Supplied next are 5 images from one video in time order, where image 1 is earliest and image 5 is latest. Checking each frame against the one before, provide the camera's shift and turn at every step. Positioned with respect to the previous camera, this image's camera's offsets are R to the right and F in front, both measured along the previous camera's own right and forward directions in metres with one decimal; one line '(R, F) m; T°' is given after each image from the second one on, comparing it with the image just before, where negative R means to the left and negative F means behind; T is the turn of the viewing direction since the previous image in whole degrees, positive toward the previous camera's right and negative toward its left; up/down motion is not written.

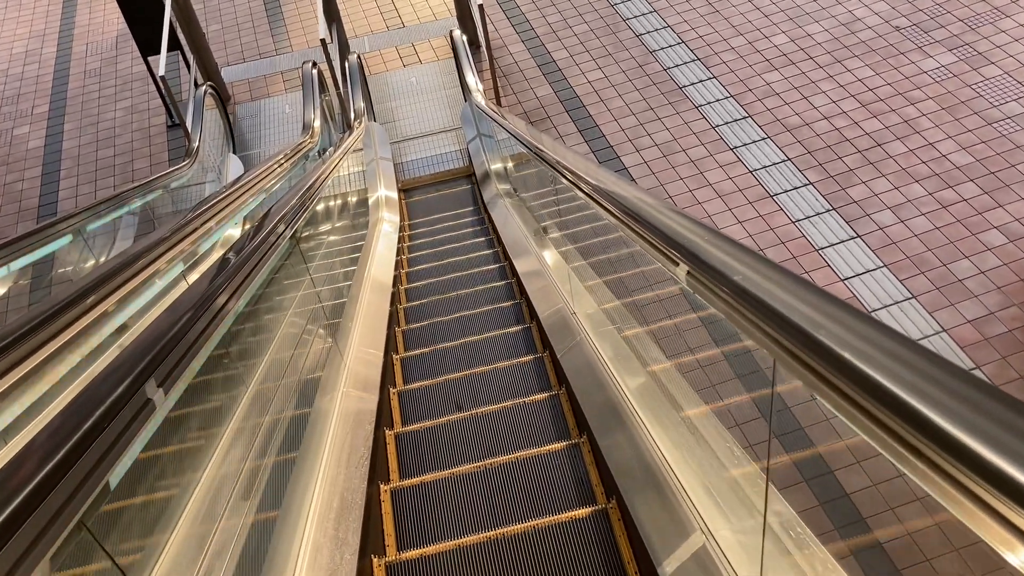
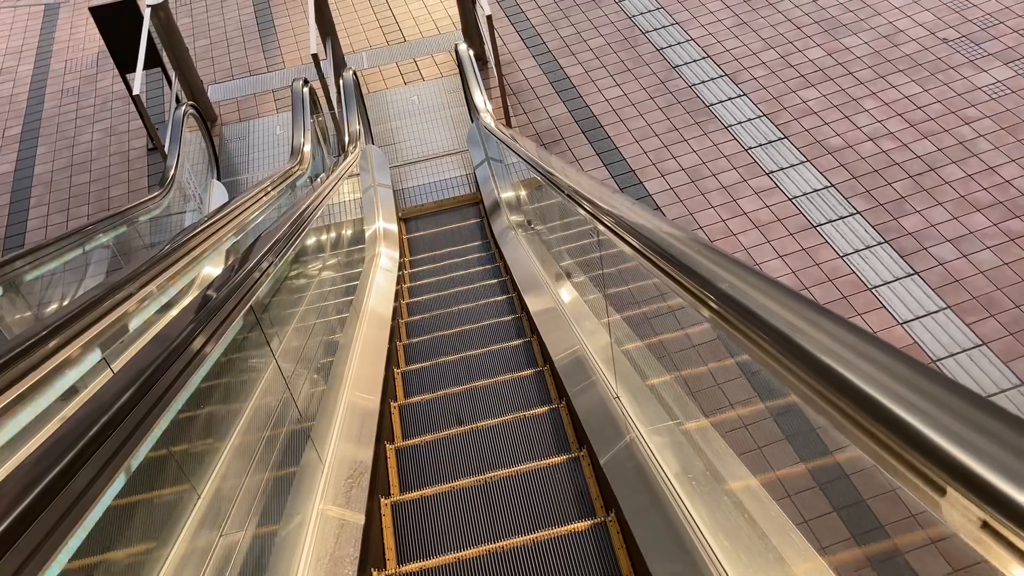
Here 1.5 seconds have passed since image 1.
(-0.1, +0.5) m; 0°
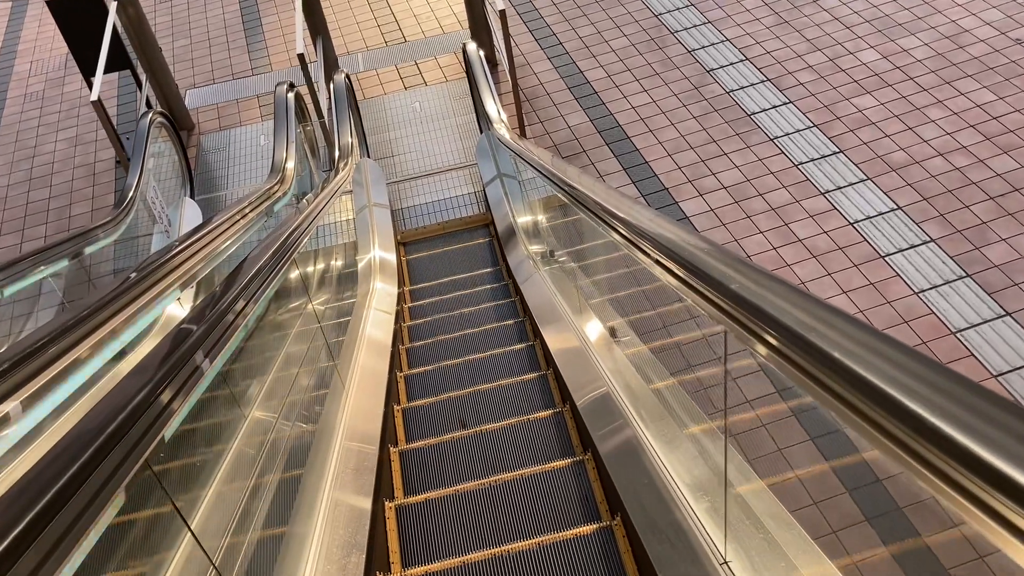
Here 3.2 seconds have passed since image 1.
(-0.1, +0.6) m; 0°
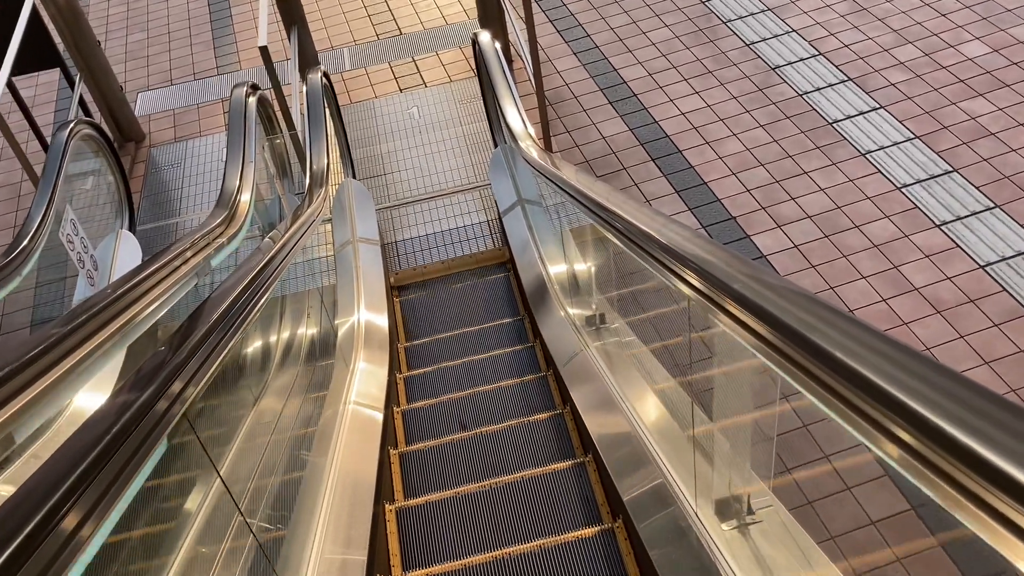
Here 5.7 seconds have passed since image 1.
(-0.1, +0.9) m; 0°
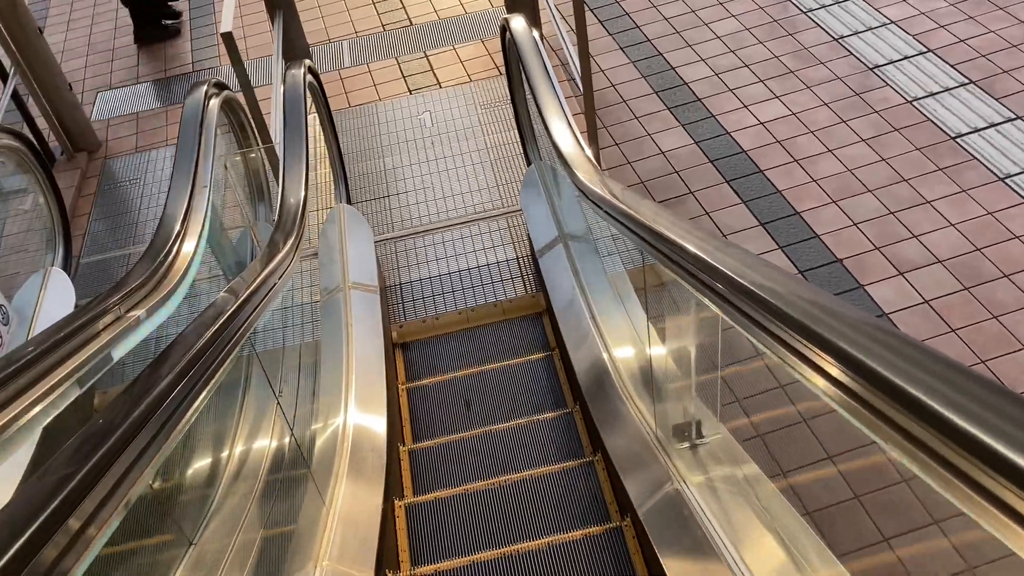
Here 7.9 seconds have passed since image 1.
(-0.1, +0.8) m; -1°
